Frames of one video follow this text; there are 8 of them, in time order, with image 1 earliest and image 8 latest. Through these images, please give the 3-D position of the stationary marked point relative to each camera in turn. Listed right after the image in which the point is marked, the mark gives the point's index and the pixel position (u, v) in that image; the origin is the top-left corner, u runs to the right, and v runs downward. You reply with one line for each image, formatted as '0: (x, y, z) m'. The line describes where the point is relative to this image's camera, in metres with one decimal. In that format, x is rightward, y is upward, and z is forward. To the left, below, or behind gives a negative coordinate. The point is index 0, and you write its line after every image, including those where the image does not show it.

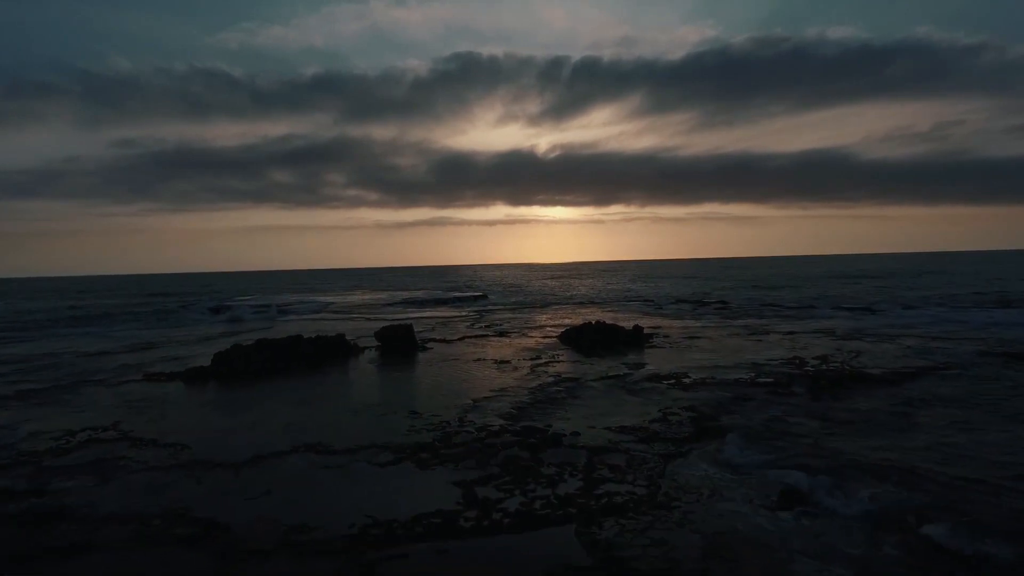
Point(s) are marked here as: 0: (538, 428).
0: (+0.3, -1.6, +10.7) m
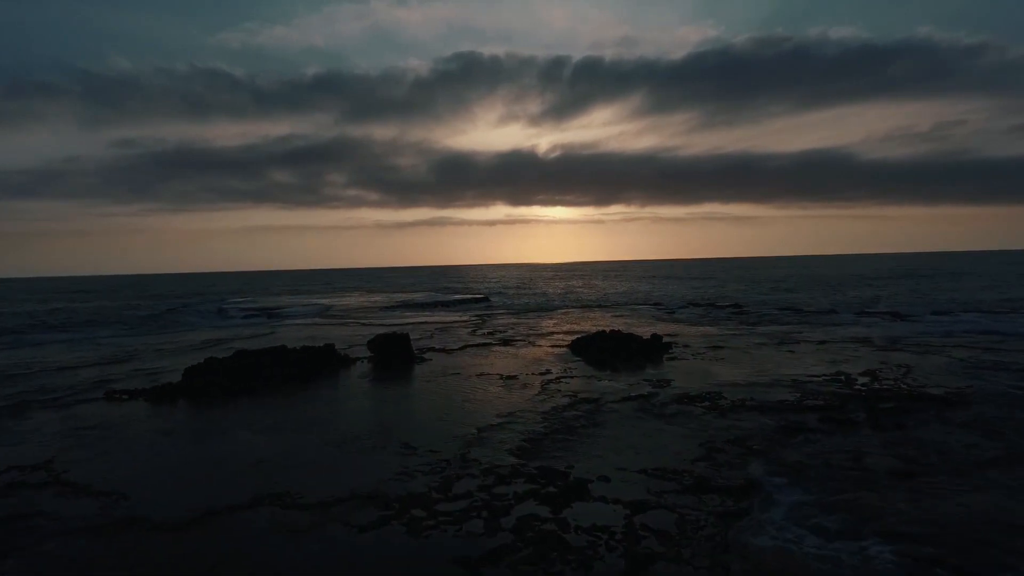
0: (+0.4, -1.7, +8.7) m
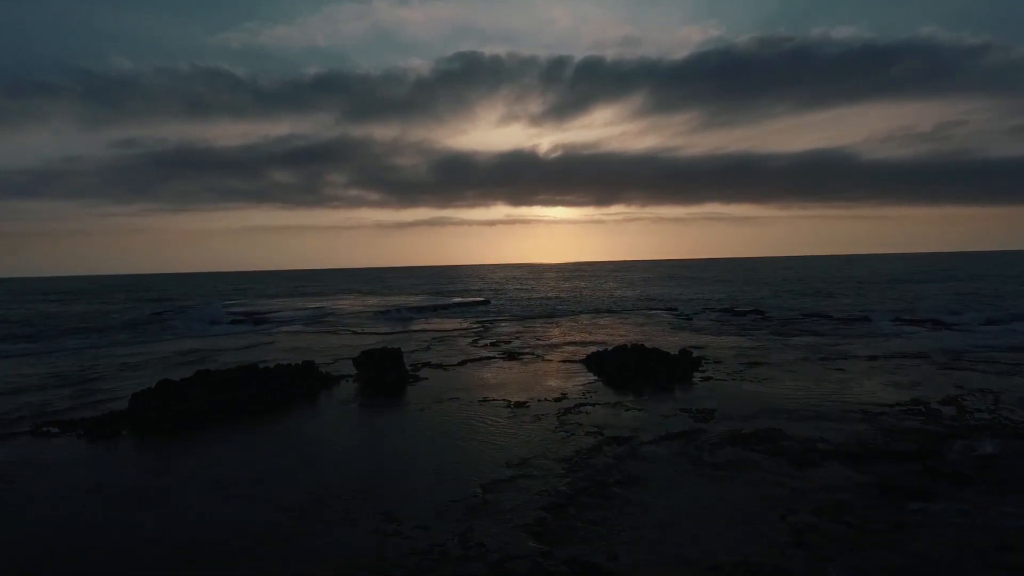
0: (+0.6, -1.8, +6.2) m
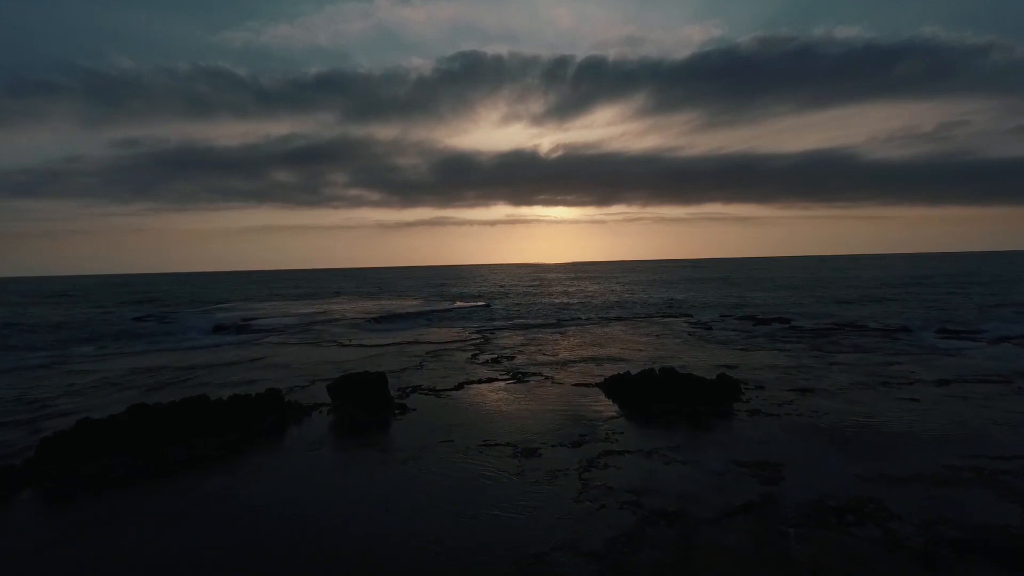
0: (+0.6, -2.0, +3.4) m
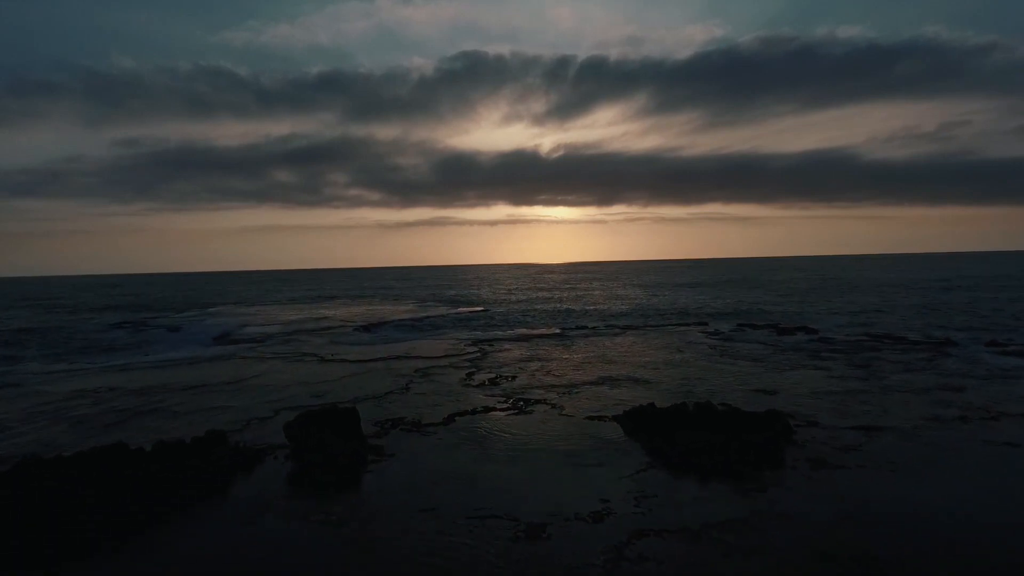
0: (+0.6, -2.2, +0.7) m
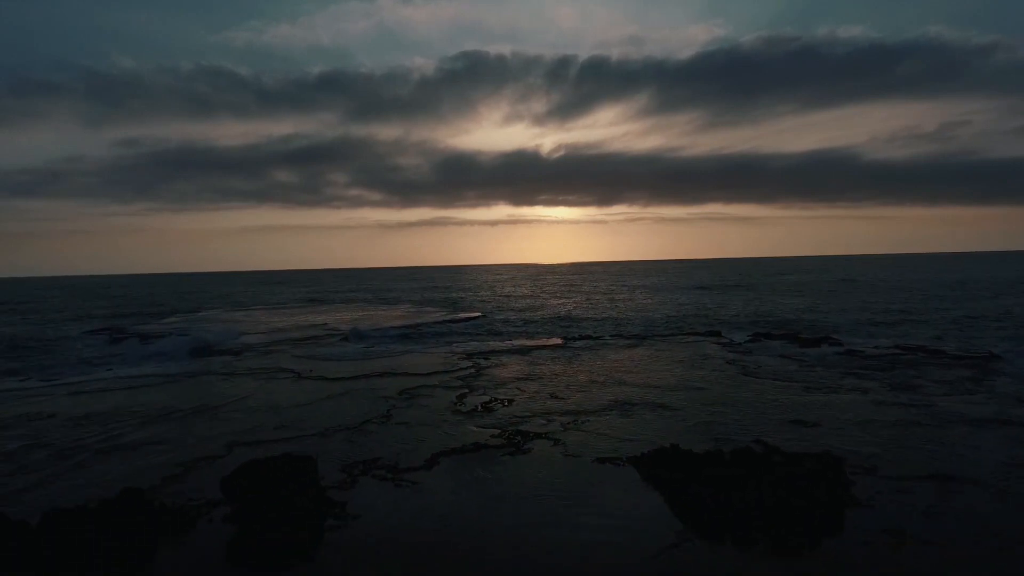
0: (+0.5, -2.4, -1.6) m
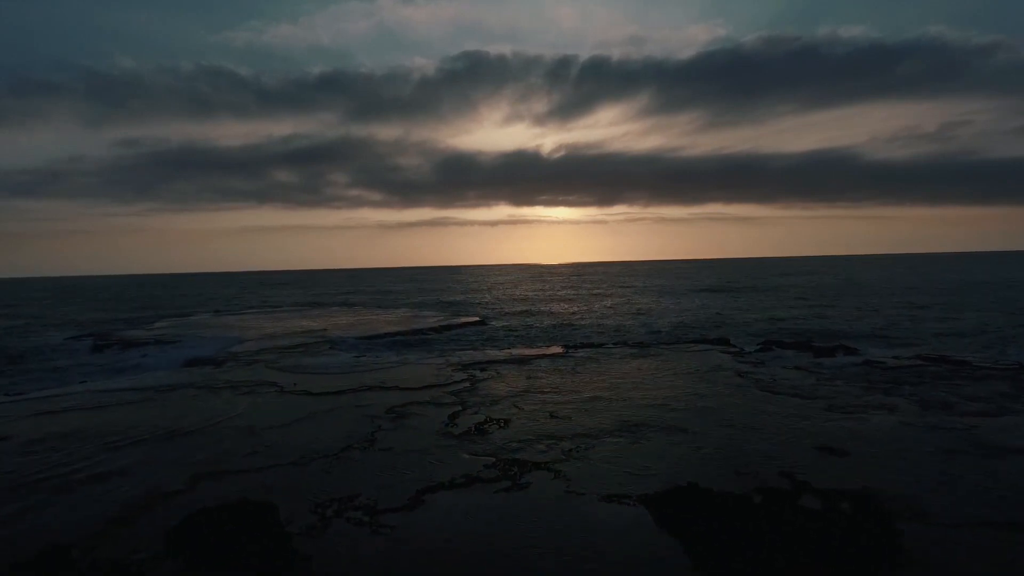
0: (+0.5, -2.6, -3.0) m
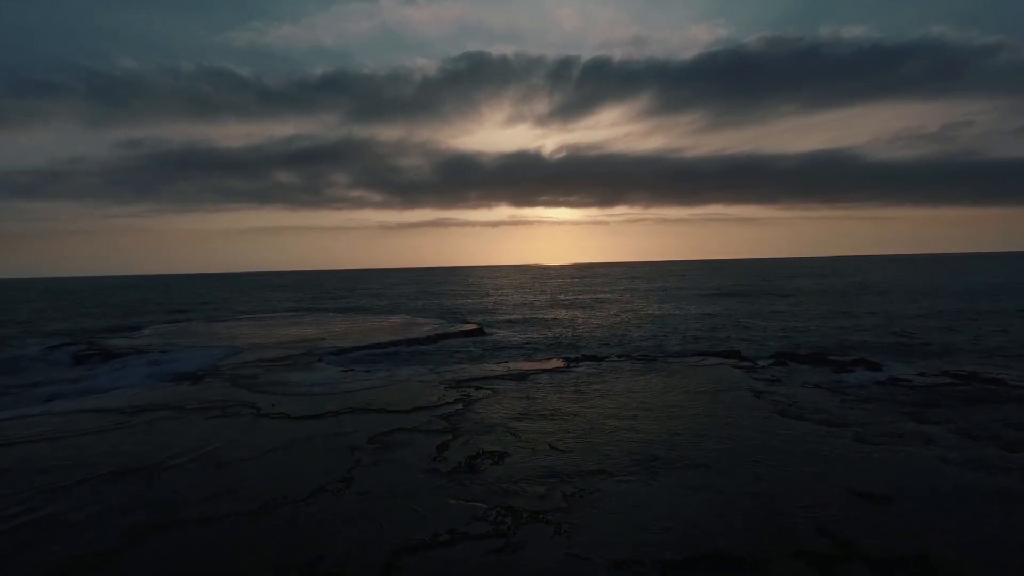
0: (+0.4, -2.9, -4.6) m
